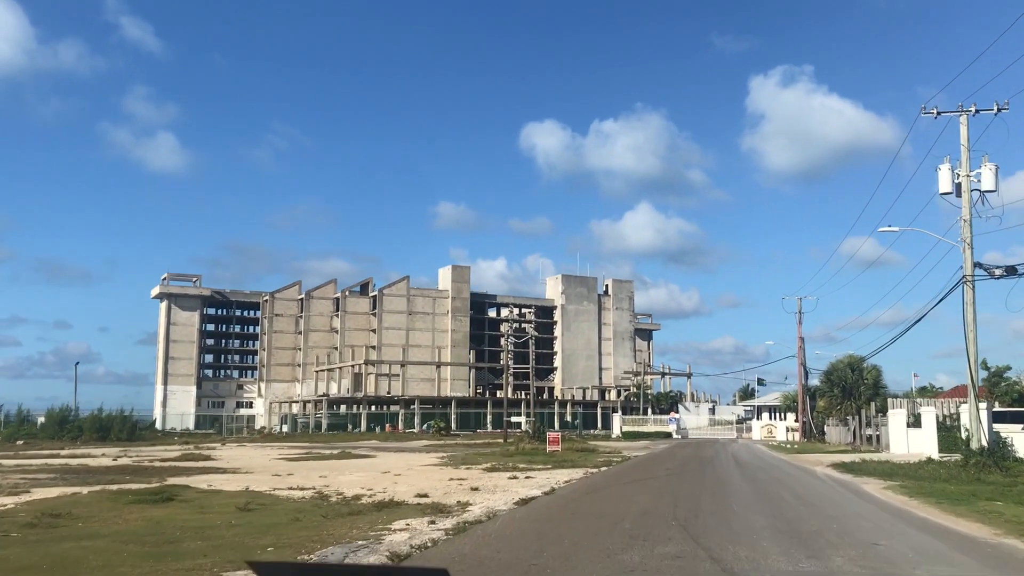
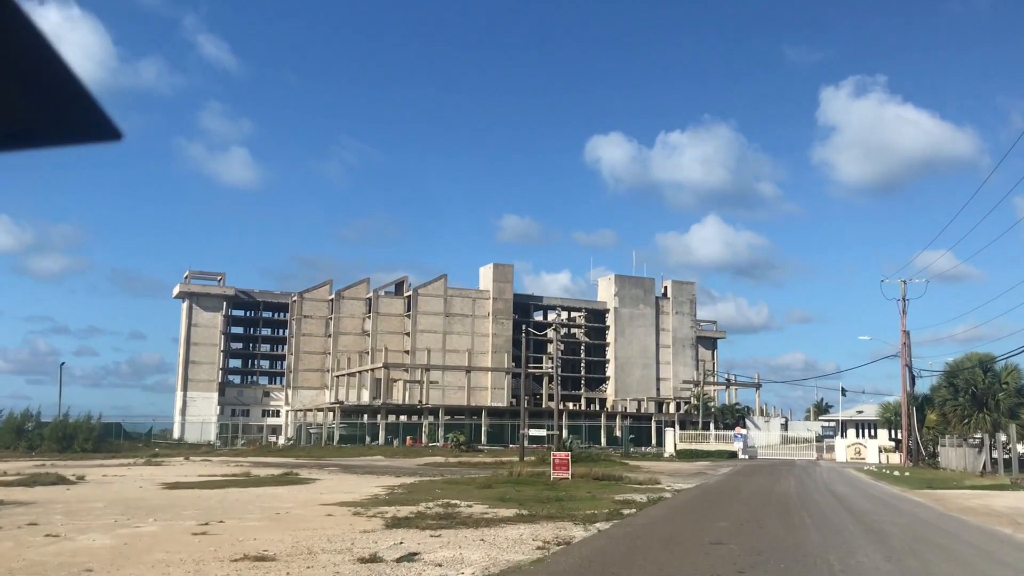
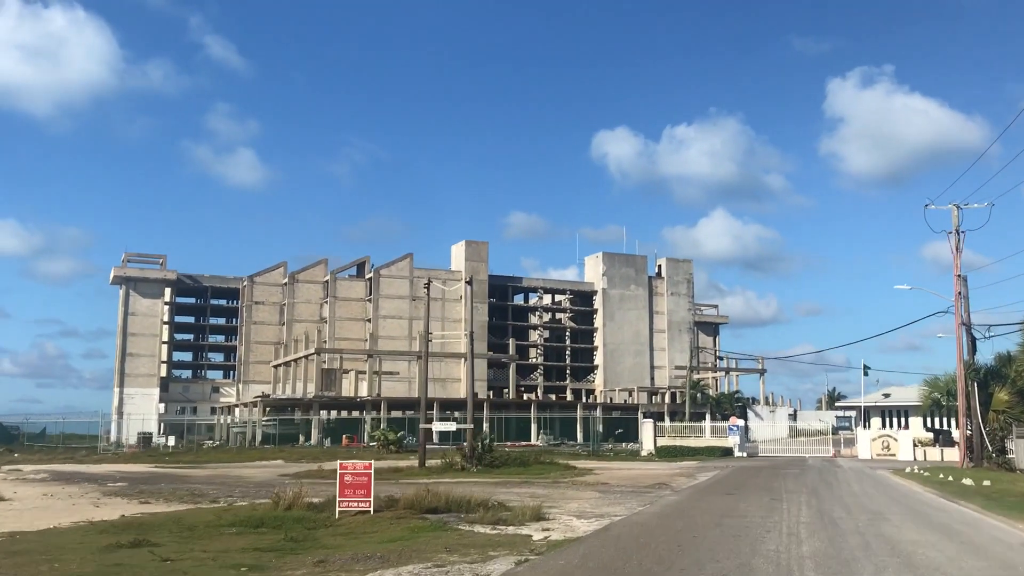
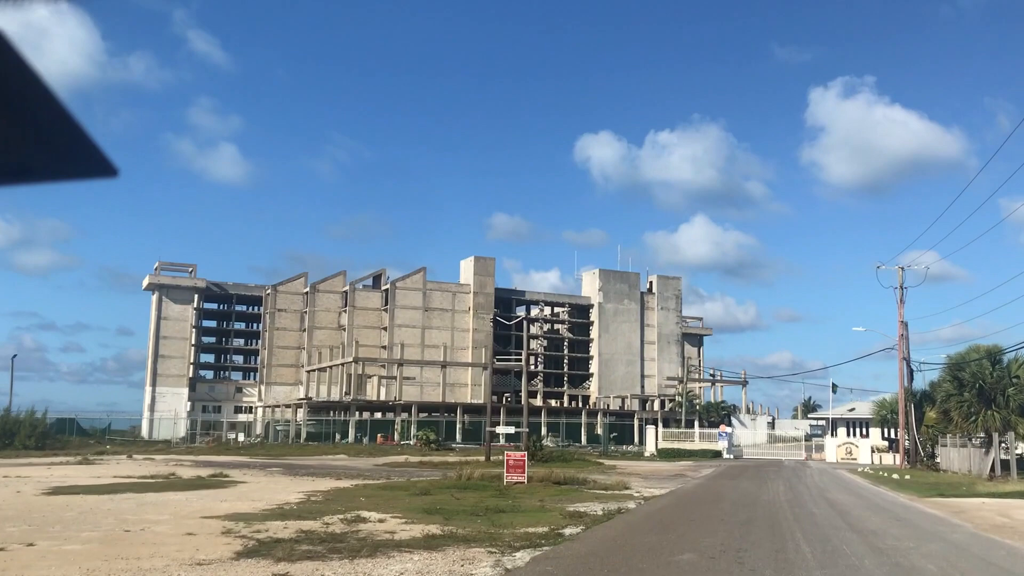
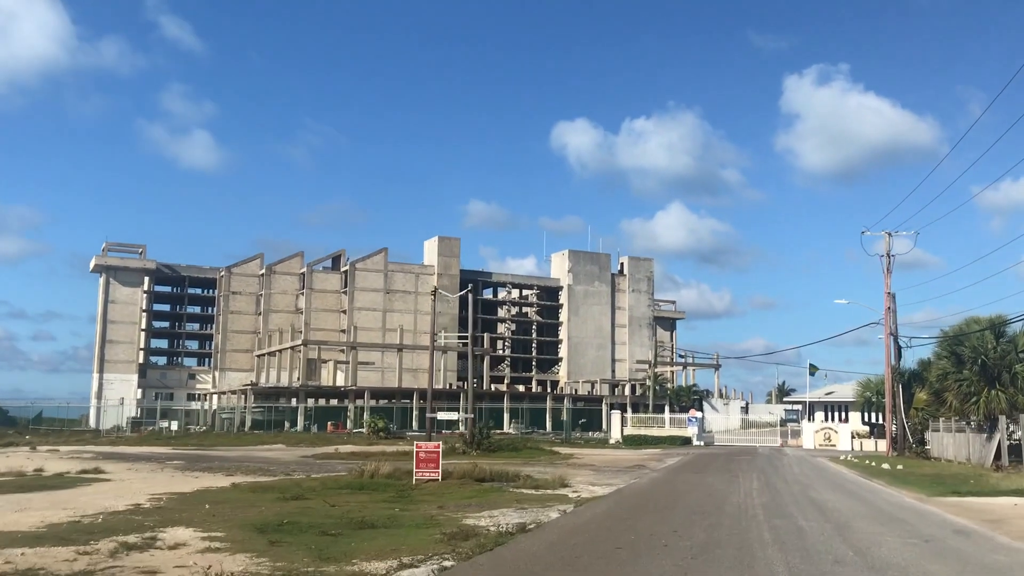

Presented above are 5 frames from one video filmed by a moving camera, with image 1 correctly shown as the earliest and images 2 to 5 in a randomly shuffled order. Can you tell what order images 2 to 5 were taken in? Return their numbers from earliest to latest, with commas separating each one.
2, 4, 5, 3
